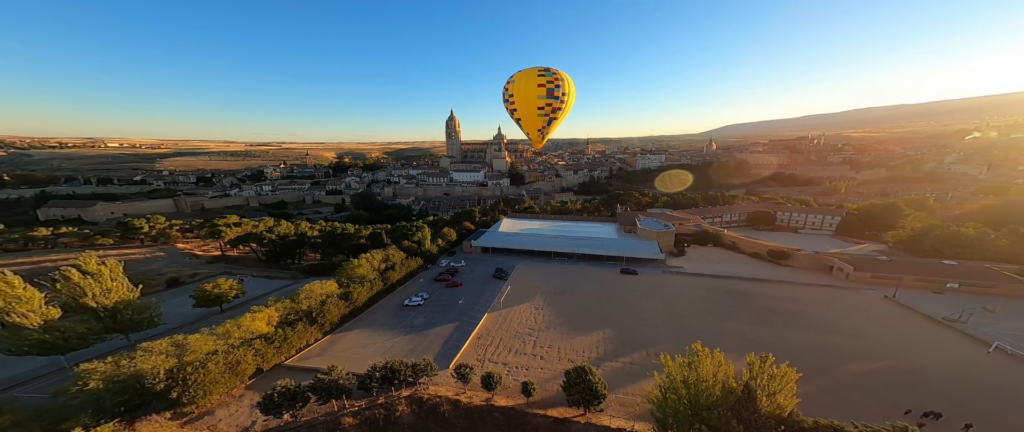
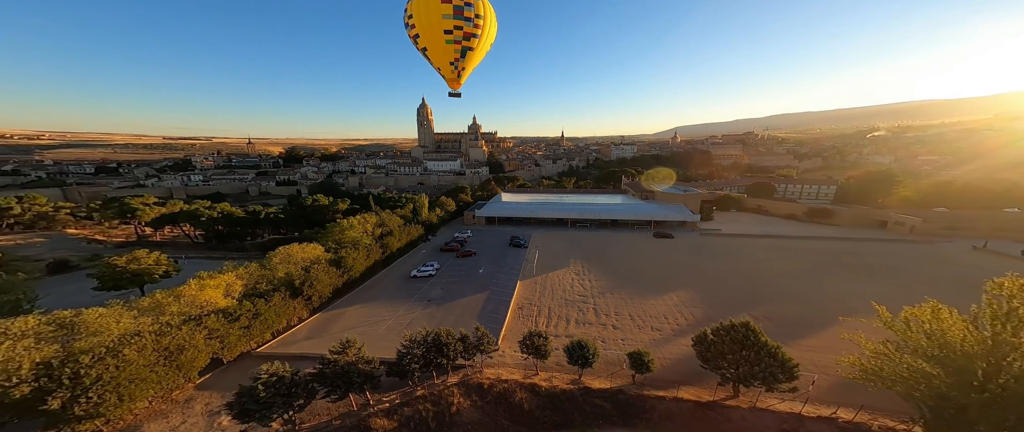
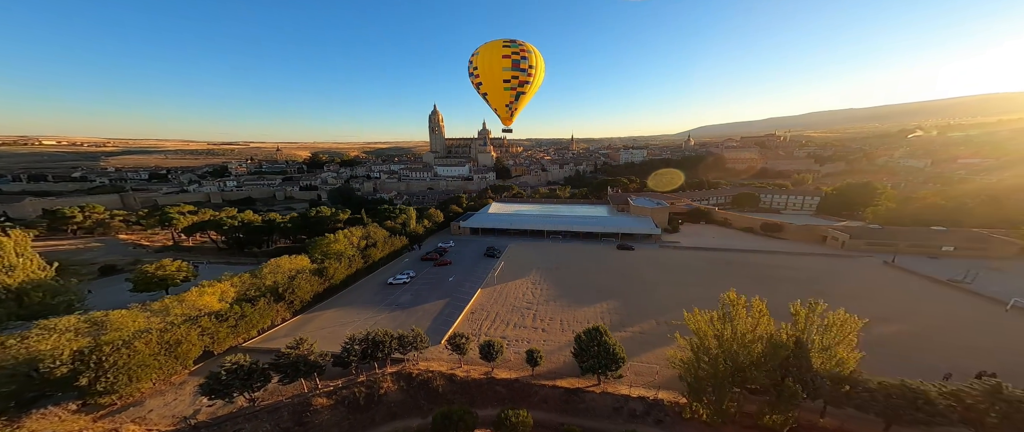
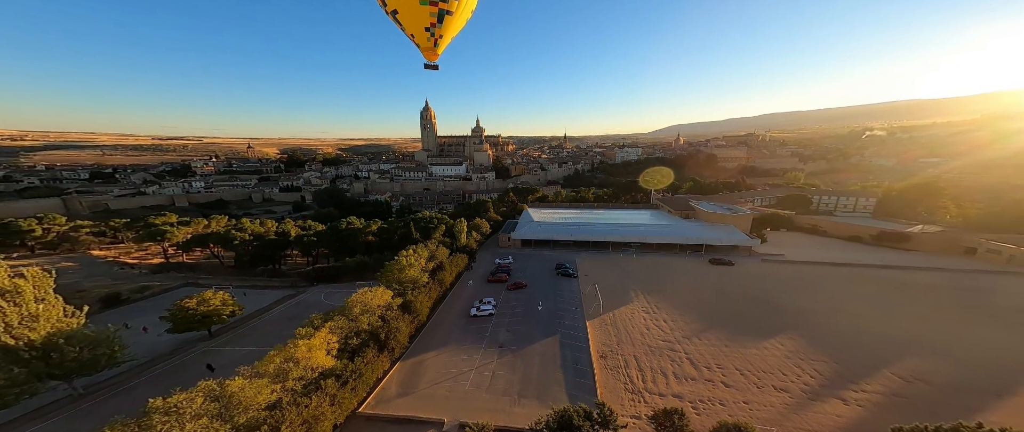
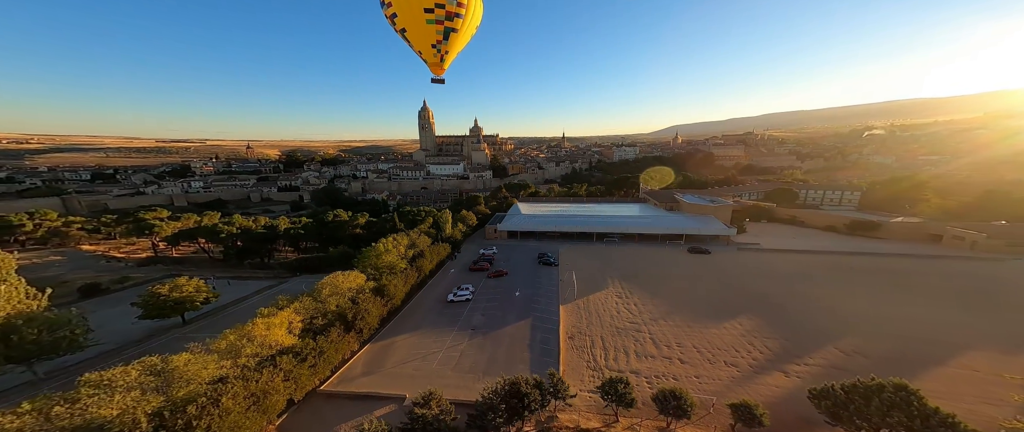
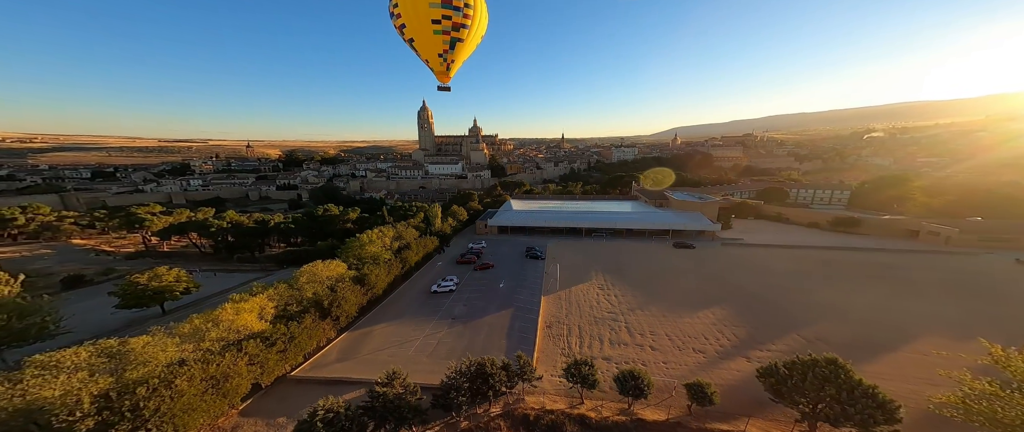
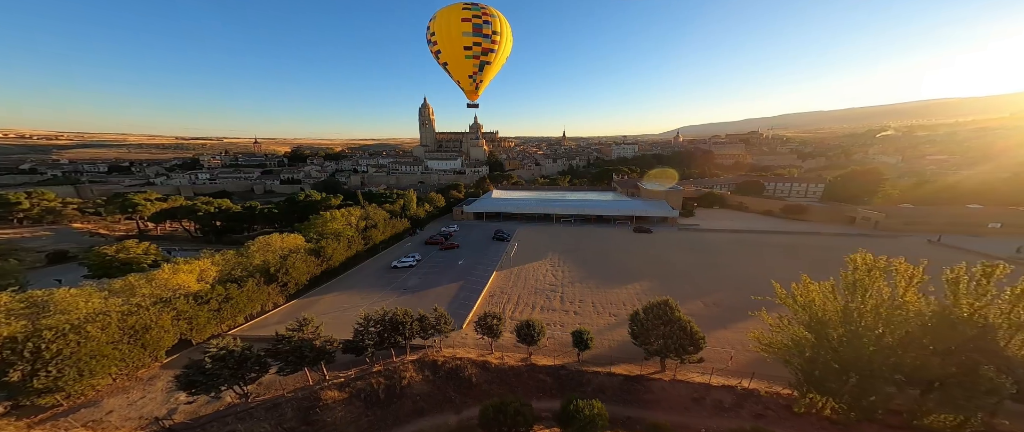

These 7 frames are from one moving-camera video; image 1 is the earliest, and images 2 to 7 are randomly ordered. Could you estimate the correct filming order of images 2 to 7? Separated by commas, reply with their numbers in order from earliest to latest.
3, 7, 2, 6, 5, 4
